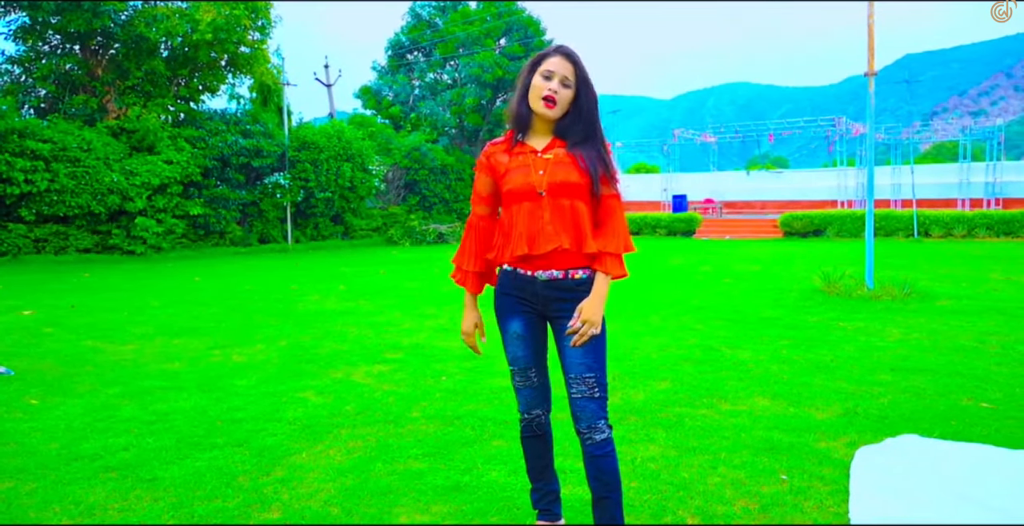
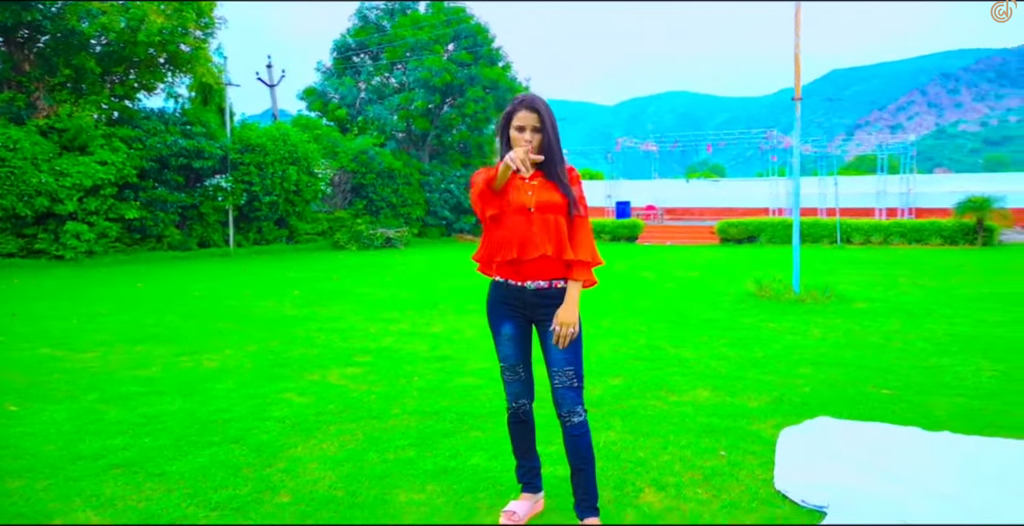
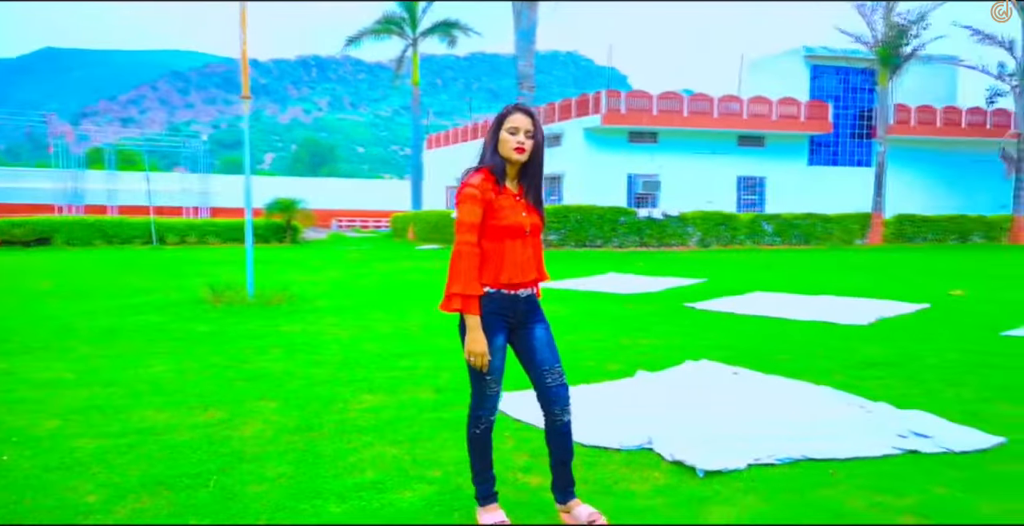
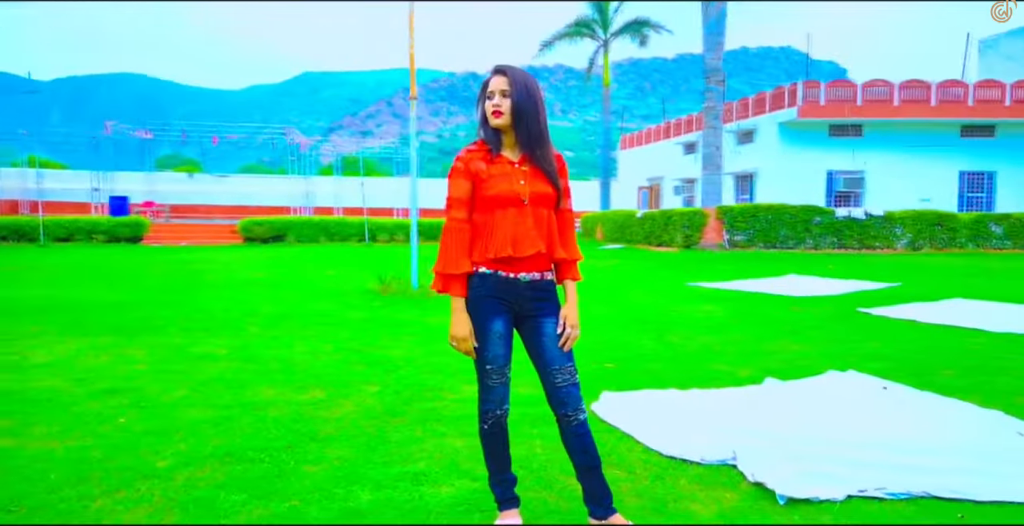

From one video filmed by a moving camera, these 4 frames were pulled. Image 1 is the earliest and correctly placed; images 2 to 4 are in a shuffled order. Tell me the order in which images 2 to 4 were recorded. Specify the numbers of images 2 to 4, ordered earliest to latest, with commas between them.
2, 4, 3
